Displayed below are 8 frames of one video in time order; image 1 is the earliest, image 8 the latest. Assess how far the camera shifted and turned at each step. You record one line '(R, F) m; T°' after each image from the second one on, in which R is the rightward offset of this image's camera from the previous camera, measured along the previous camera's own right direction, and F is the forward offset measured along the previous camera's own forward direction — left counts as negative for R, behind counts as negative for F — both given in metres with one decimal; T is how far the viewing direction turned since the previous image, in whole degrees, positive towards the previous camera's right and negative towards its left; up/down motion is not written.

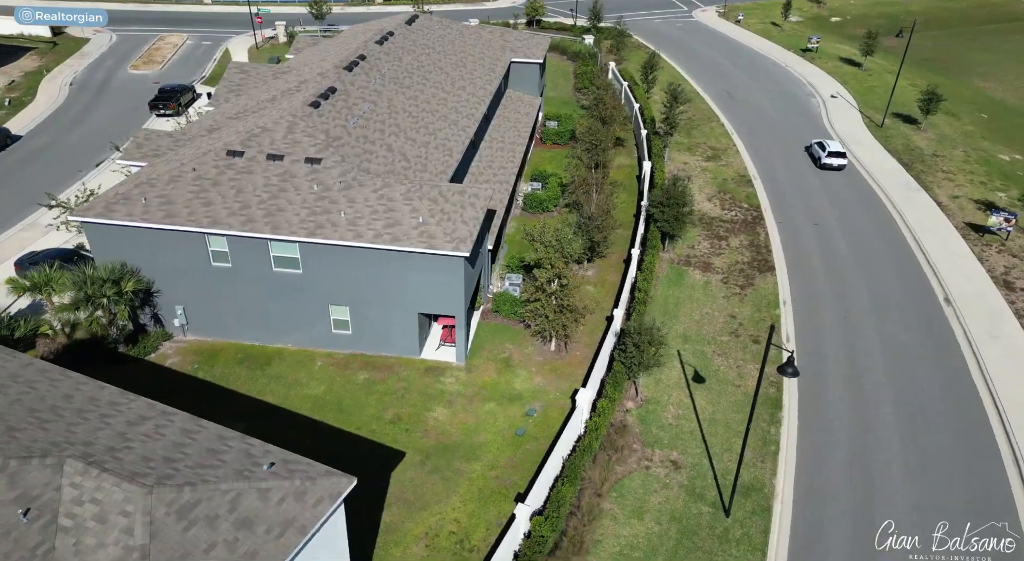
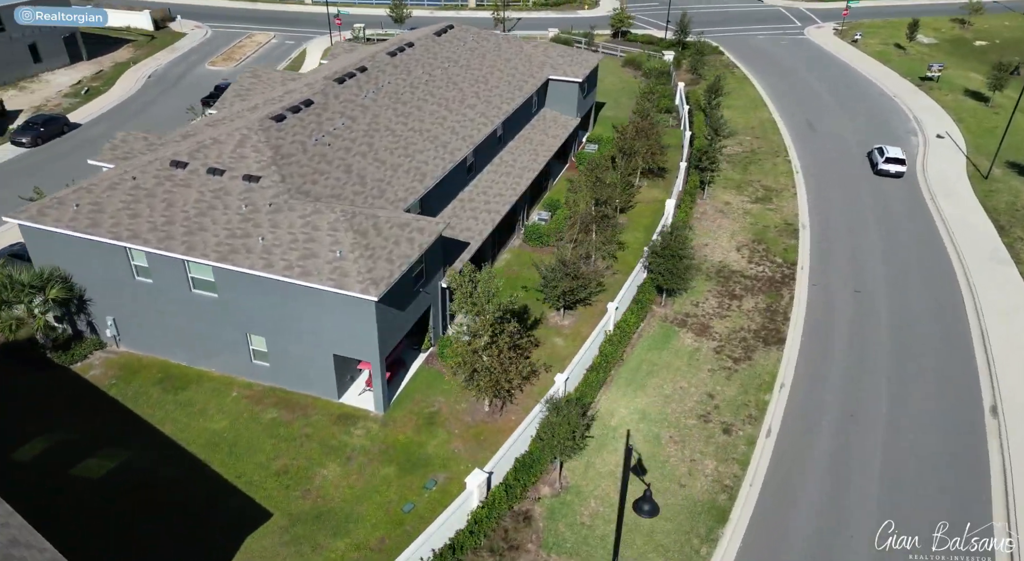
(+5.9, +3.4) m; -10°
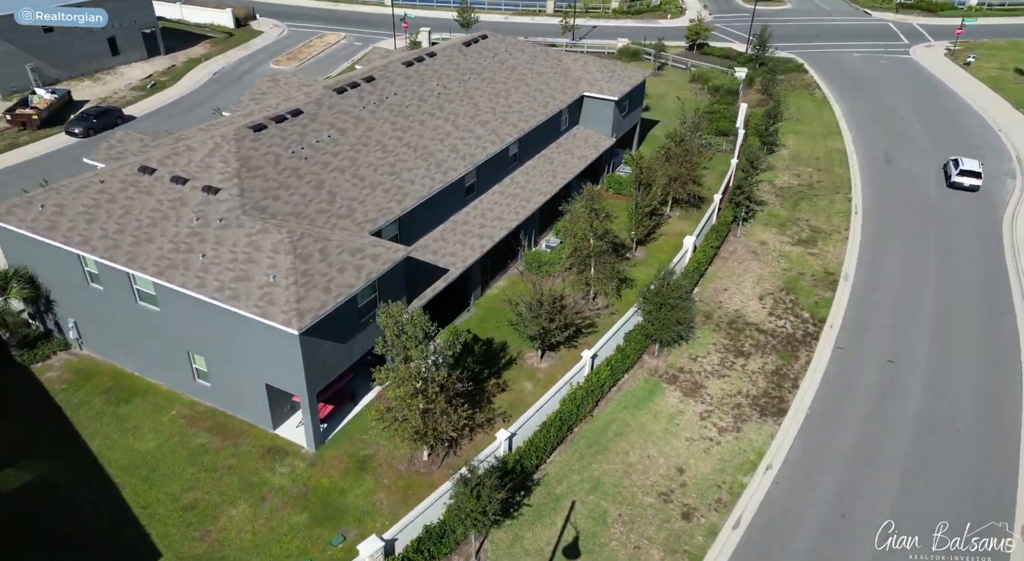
(+4.2, +2.5) m; -8°
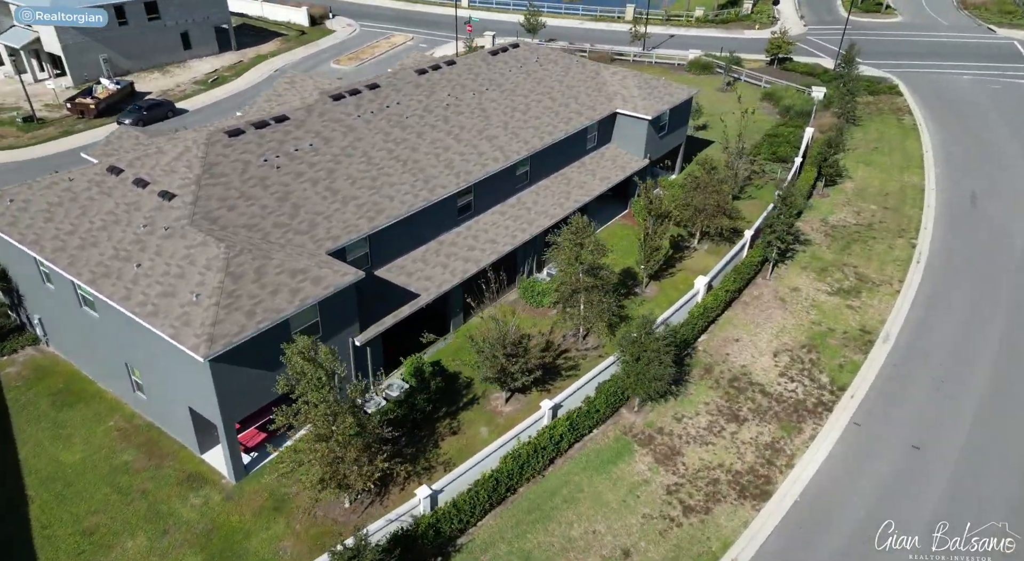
(+4.0, +2.5) m; -7°
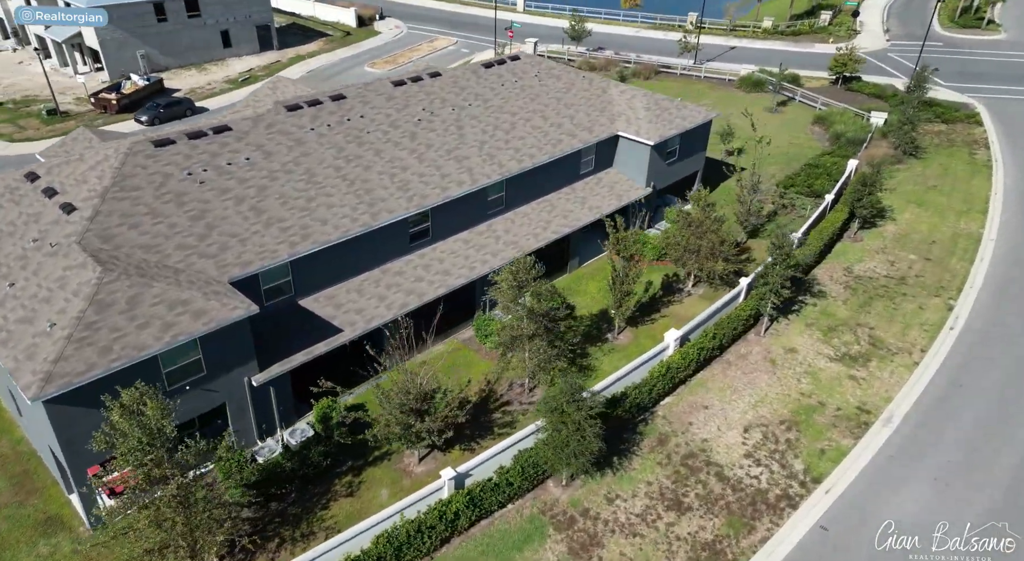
(+4.4, +3.0) m; -6°
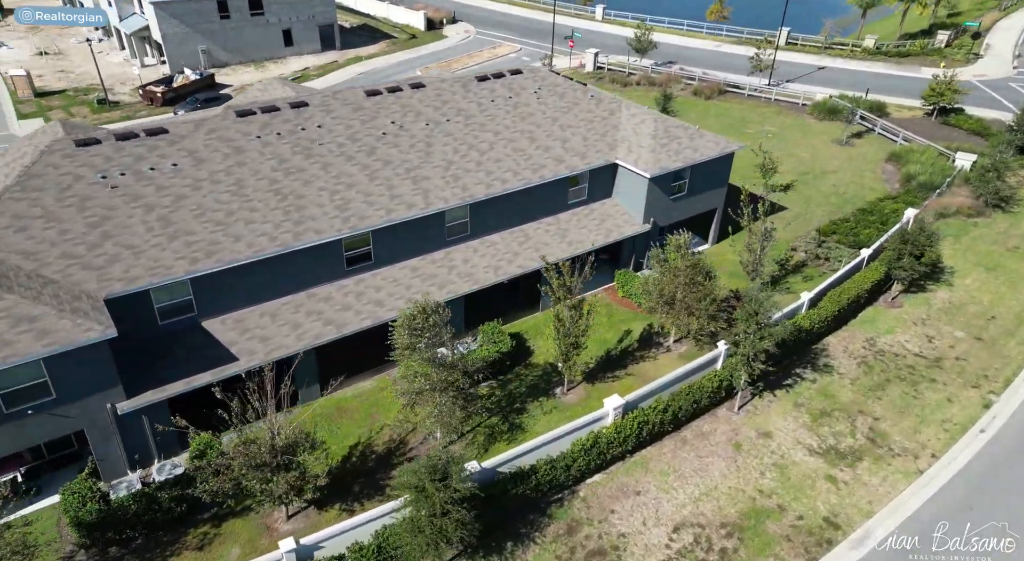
(+5.2, +3.2) m; -8°
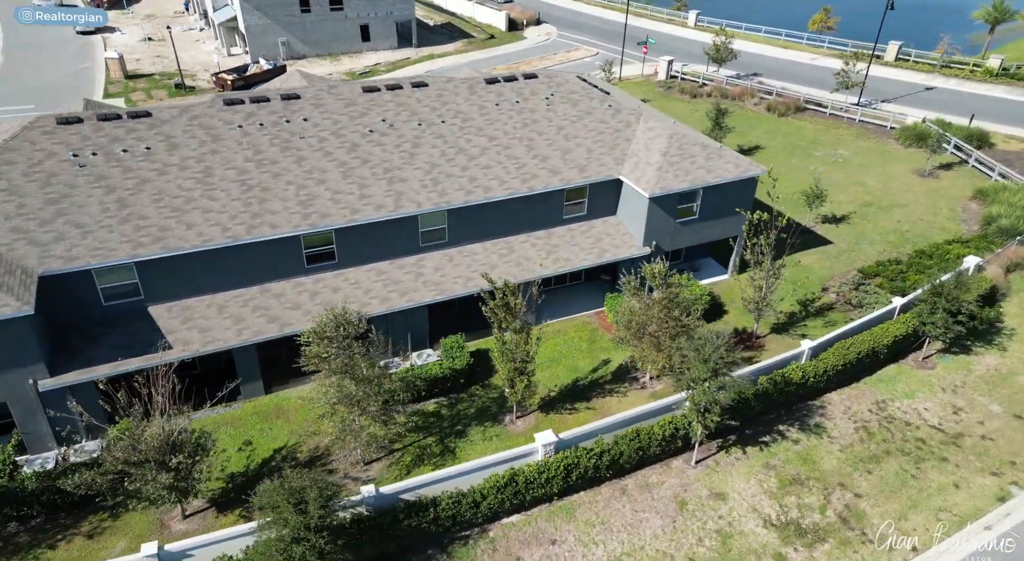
(+4.6, +1.8) m; -9°
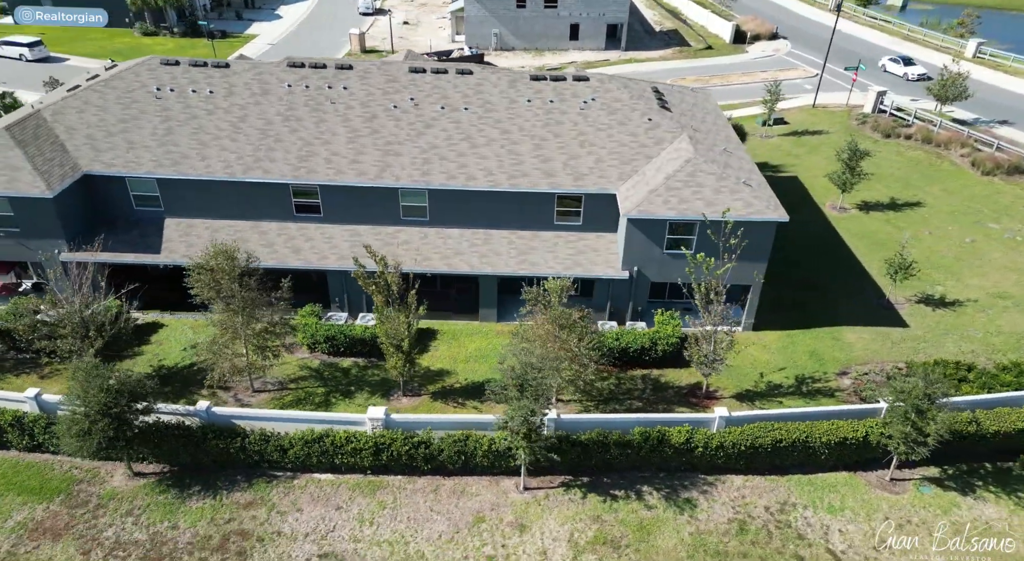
(+10.8, +2.2) m; -22°
